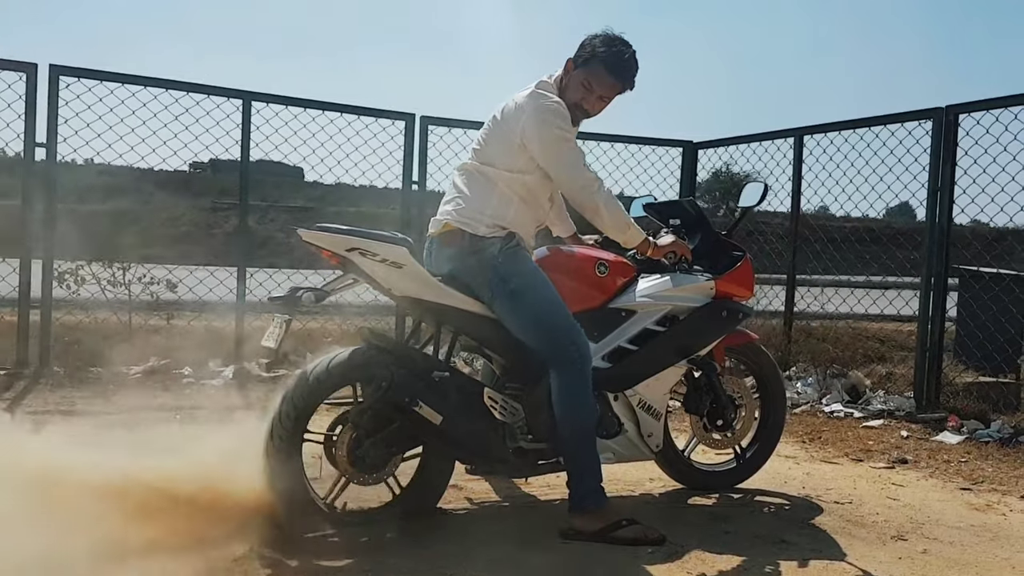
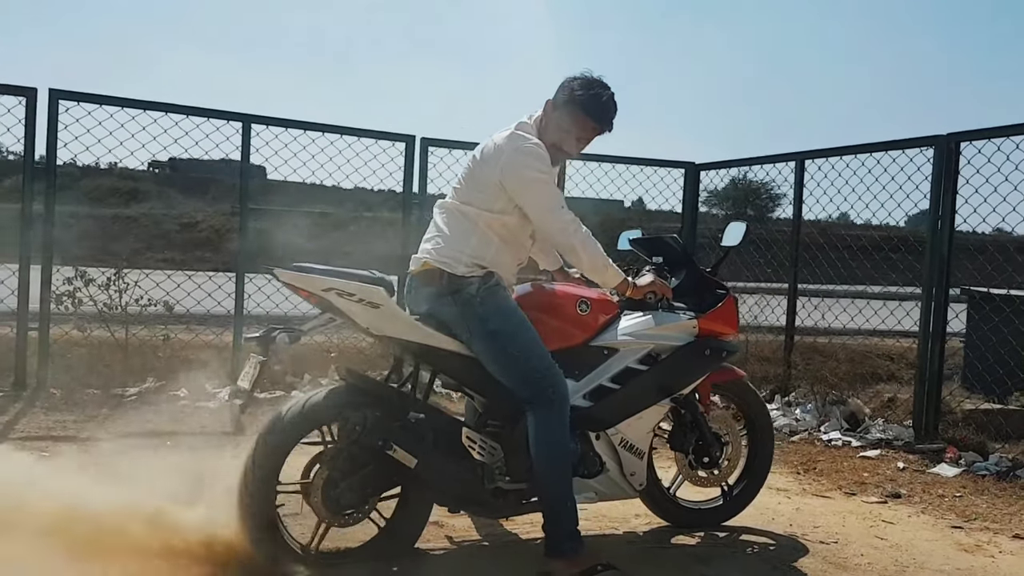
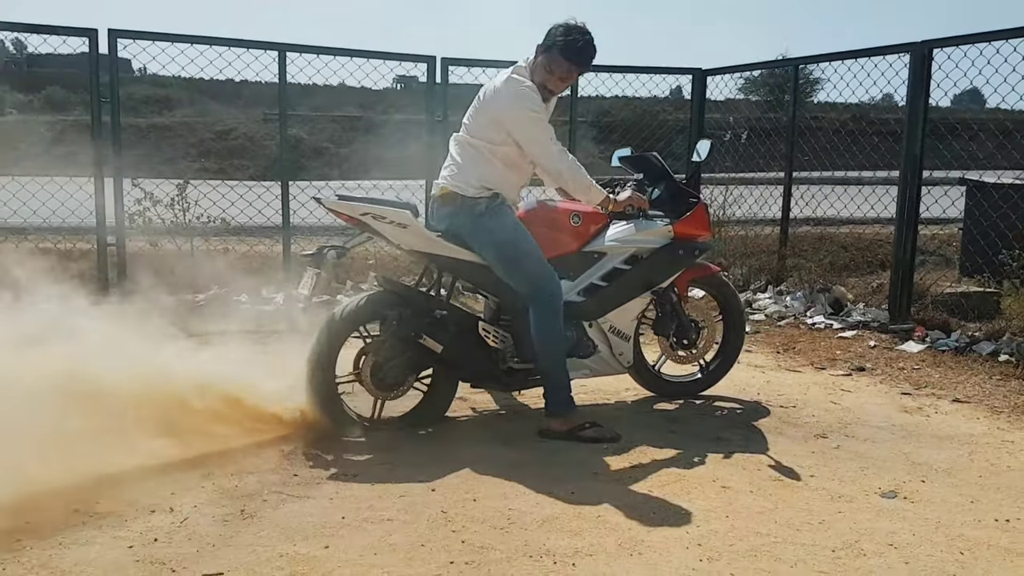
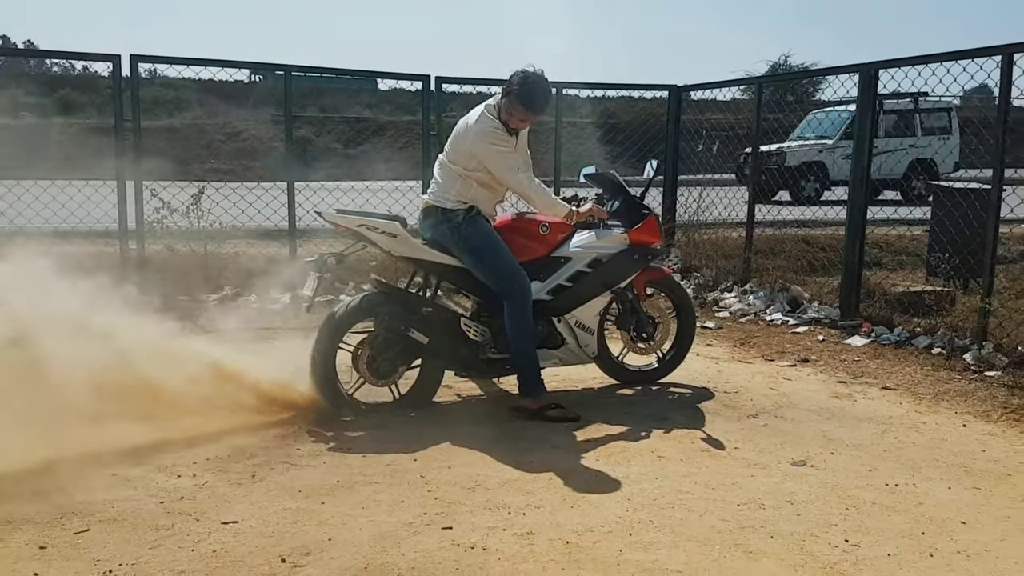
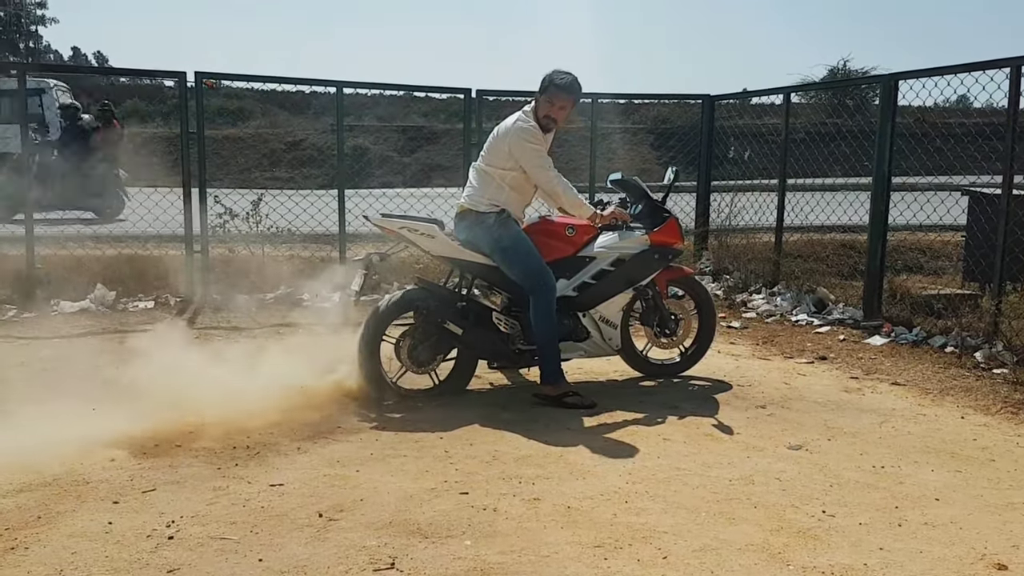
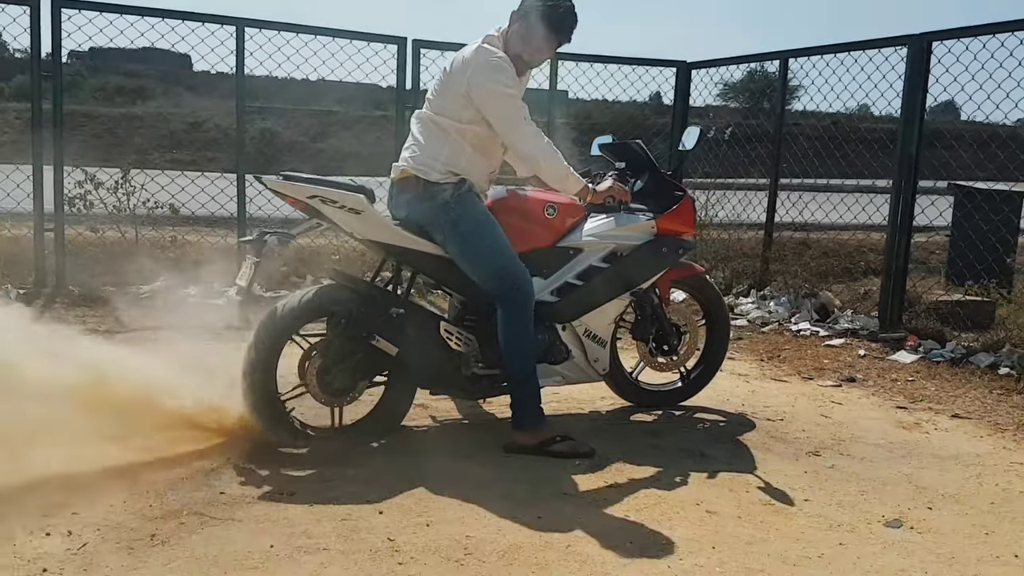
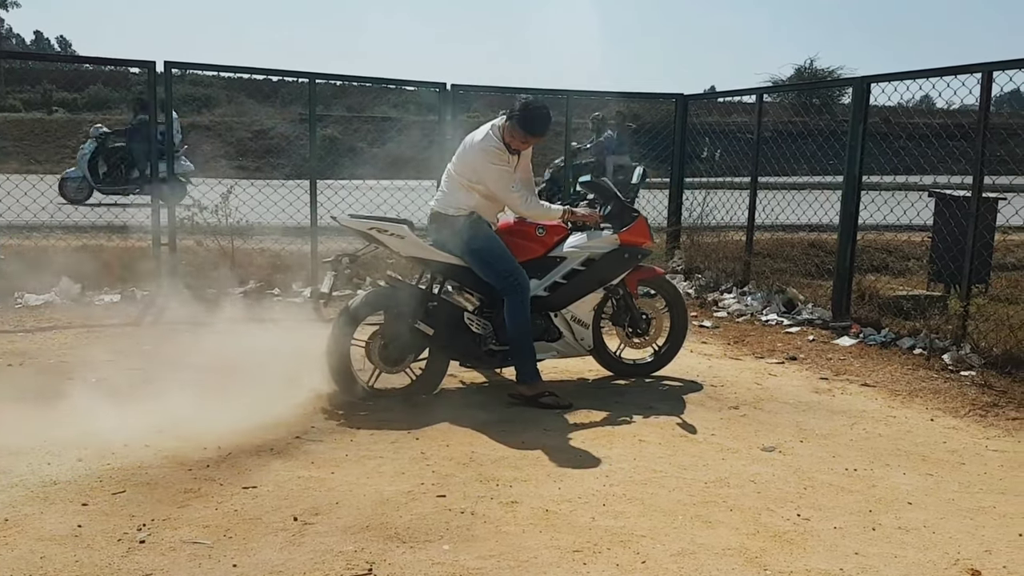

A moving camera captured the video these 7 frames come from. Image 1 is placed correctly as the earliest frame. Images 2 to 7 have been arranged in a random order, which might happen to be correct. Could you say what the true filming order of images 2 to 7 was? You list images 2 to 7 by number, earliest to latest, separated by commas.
2, 6, 3, 4, 5, 7
